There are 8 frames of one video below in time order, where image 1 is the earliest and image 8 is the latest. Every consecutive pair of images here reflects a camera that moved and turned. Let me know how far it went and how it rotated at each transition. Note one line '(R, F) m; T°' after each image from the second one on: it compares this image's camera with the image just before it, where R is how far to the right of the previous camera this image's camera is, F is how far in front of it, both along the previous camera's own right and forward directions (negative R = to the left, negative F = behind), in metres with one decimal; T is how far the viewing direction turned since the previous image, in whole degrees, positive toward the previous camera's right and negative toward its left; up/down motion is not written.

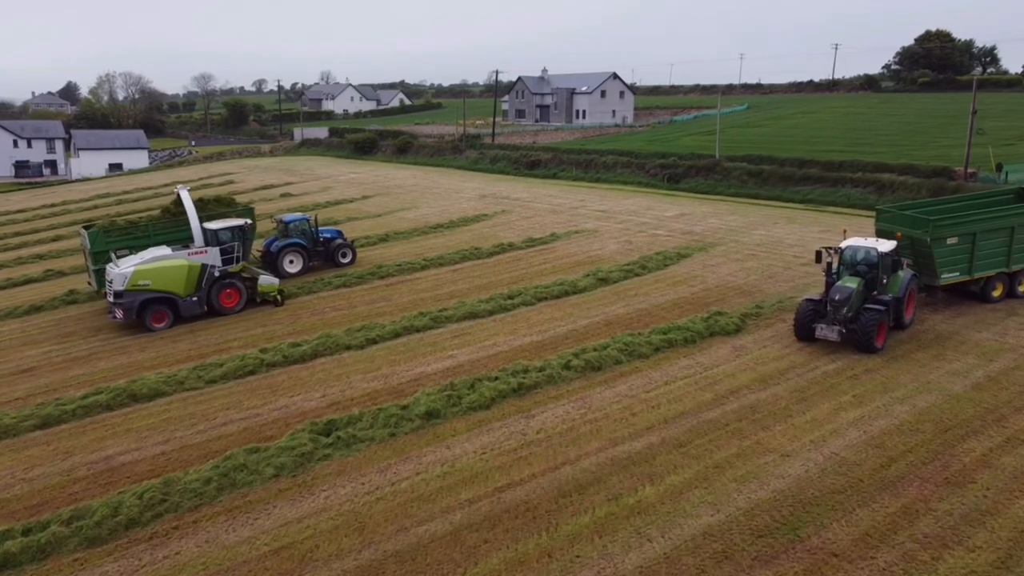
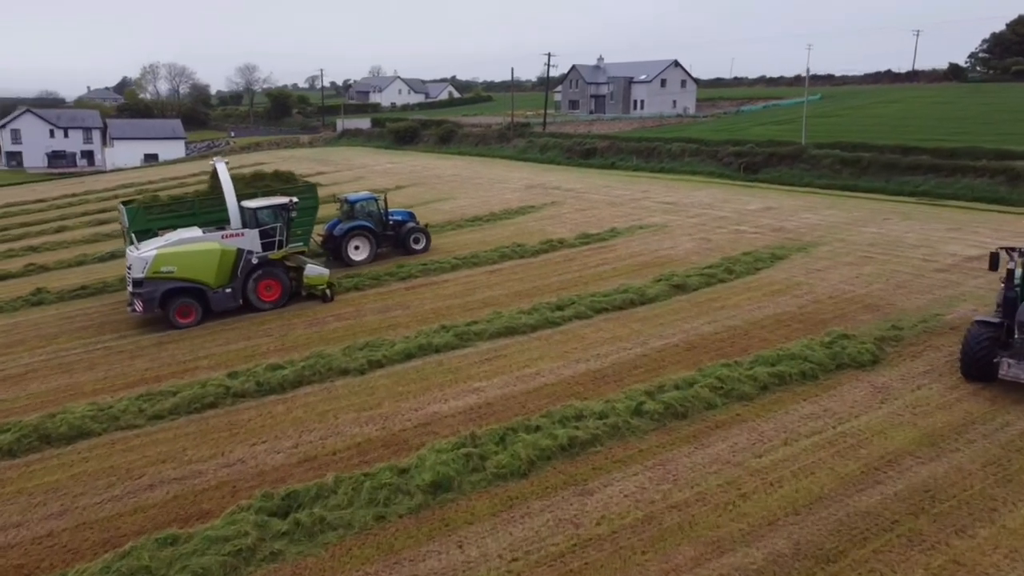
(0.0, +3.6) m; -4°
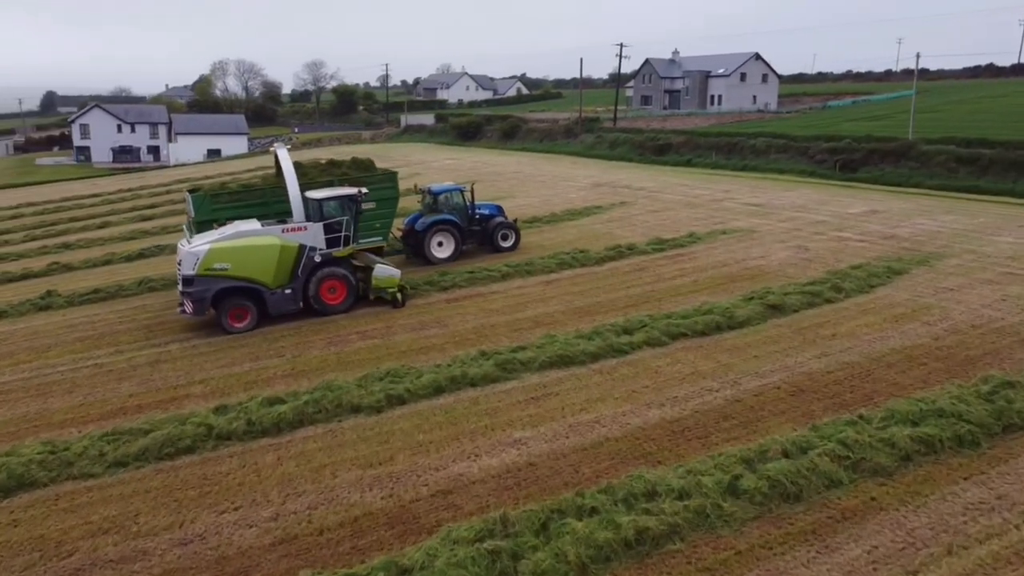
(+0.1, +2.2) m; -5°
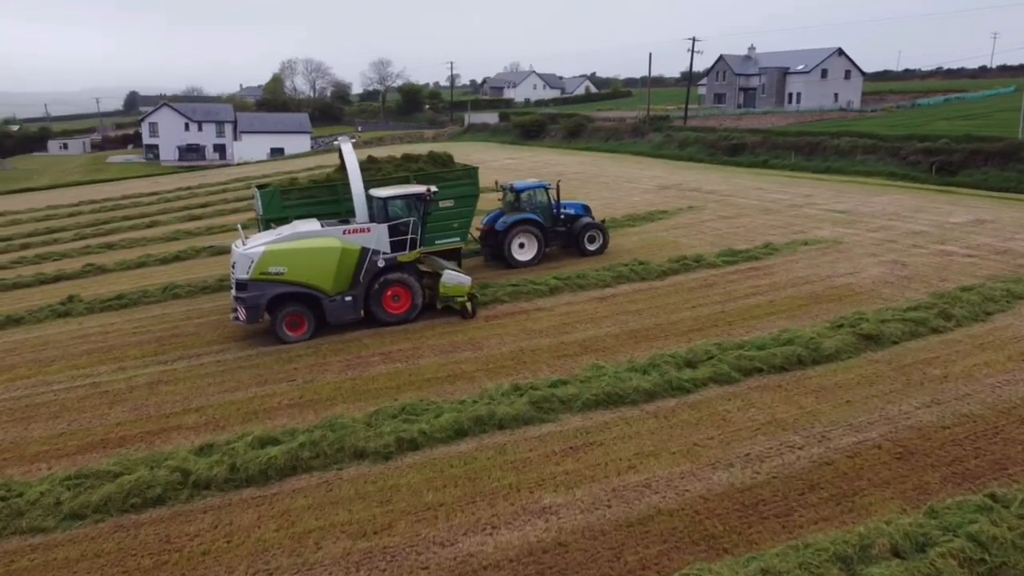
(+0.3, +1.5) m; -5°
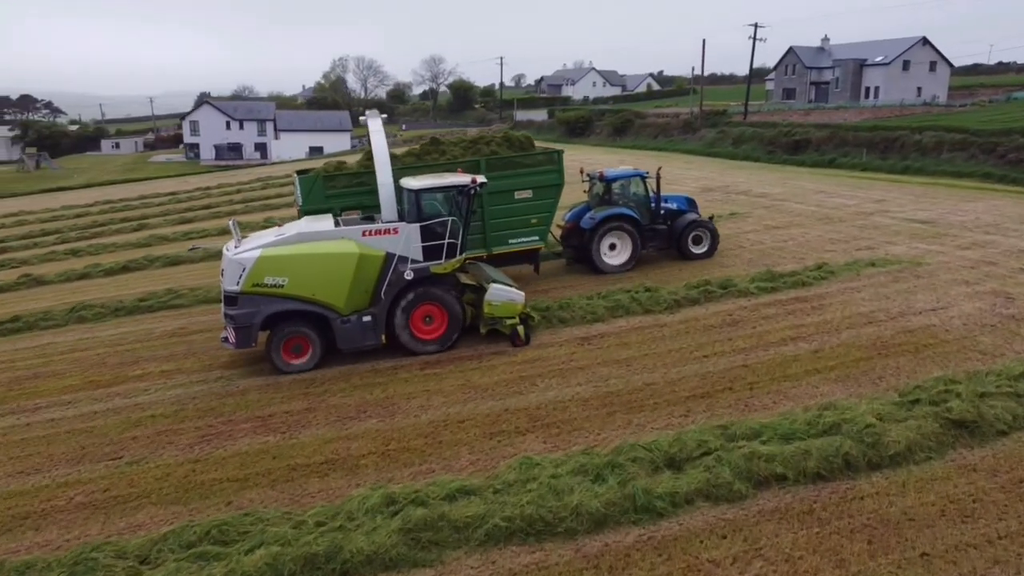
(+1.3, +3.0) m; -5°
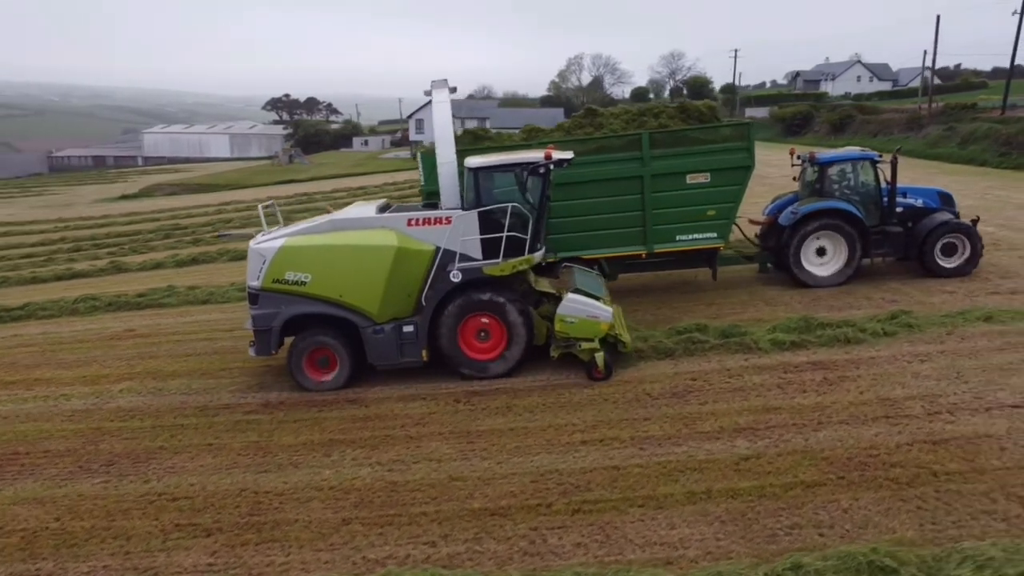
(+3.2, +2.8) m; -18°
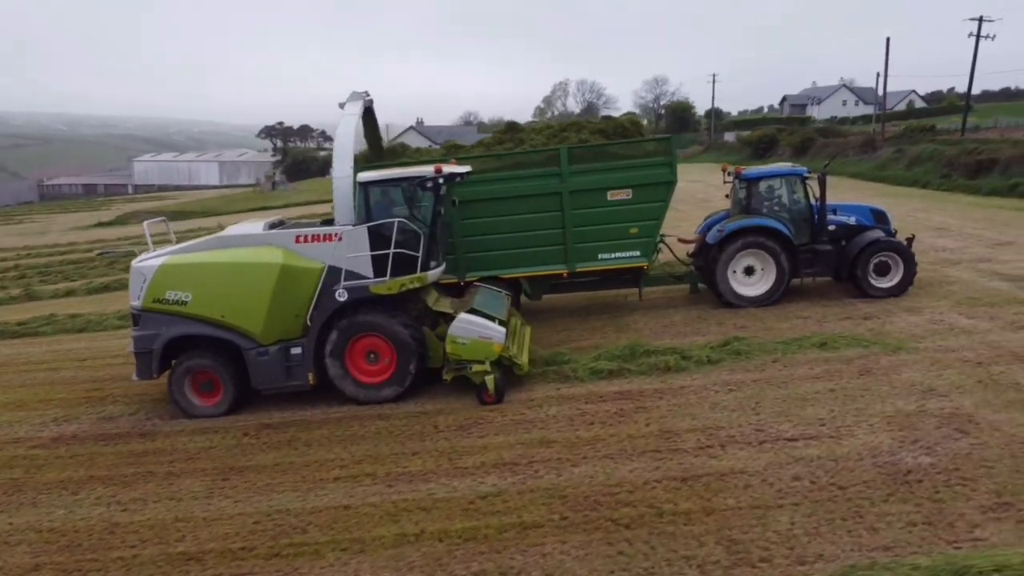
(+1.7, +0.3) m; 0°
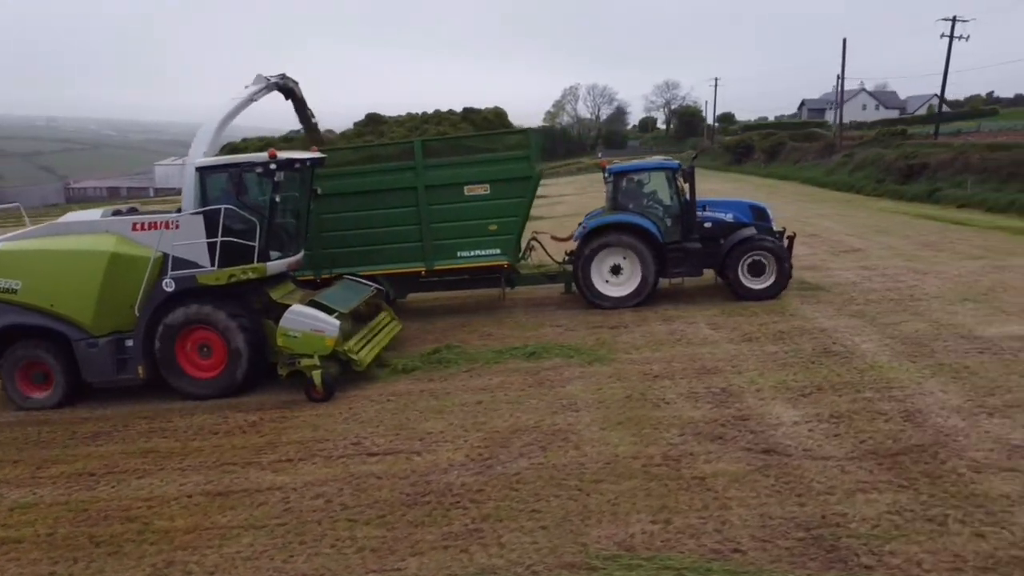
(+2.9, +0.3) m; -3°
